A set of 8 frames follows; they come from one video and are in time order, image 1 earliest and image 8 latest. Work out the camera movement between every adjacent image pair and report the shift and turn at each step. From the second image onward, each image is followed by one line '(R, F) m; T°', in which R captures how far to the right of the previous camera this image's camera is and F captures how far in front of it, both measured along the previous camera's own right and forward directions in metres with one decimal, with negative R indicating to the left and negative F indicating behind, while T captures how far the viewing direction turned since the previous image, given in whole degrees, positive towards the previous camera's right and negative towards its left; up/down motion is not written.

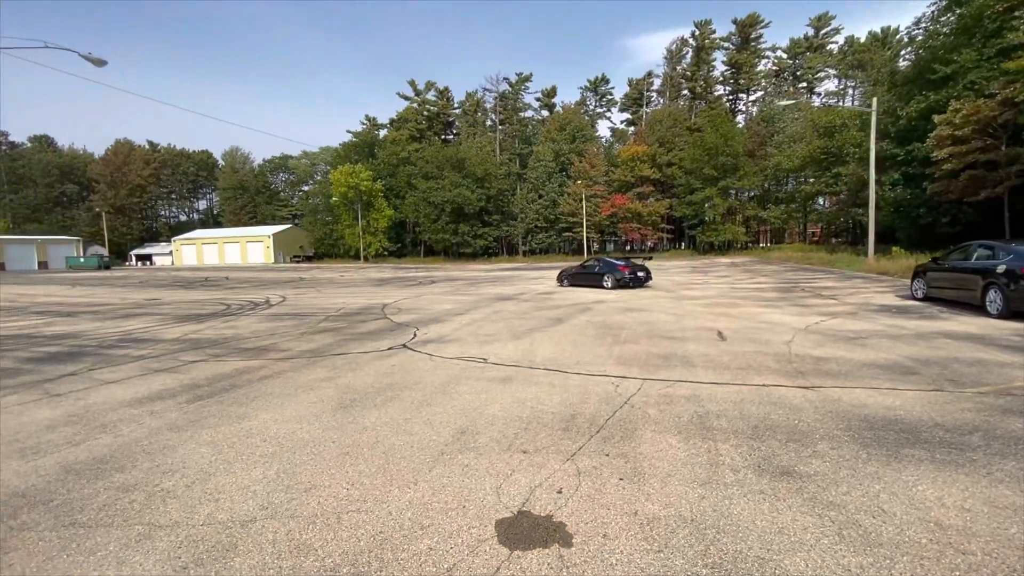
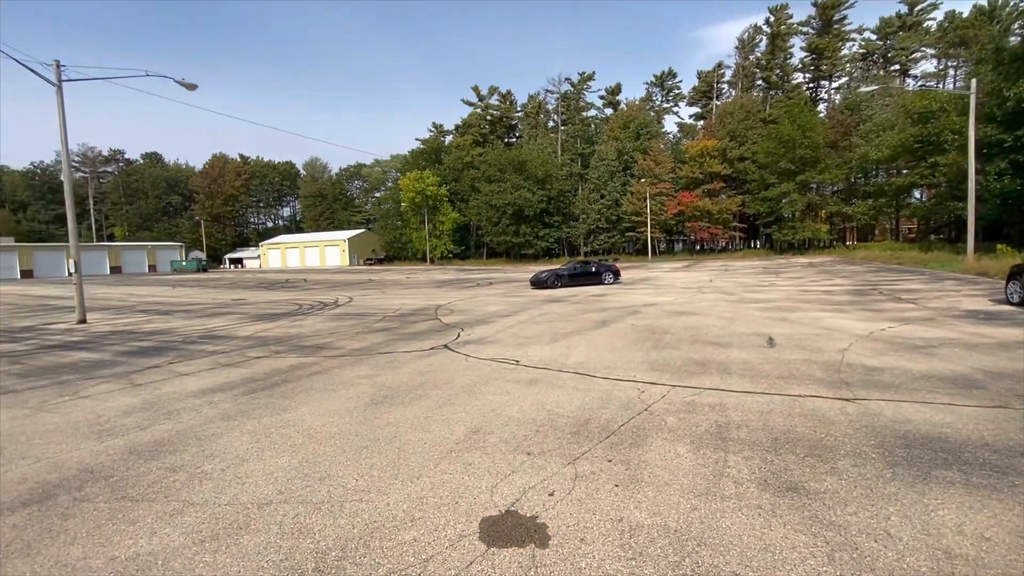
(+0.6, -0.1) m; -8°
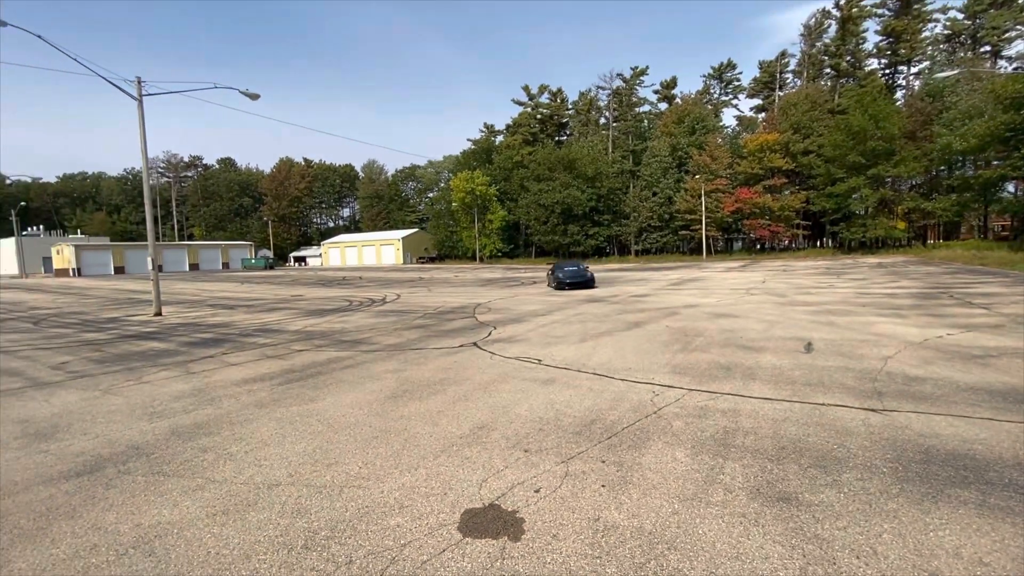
(+0.5, -0.1) m; -6°
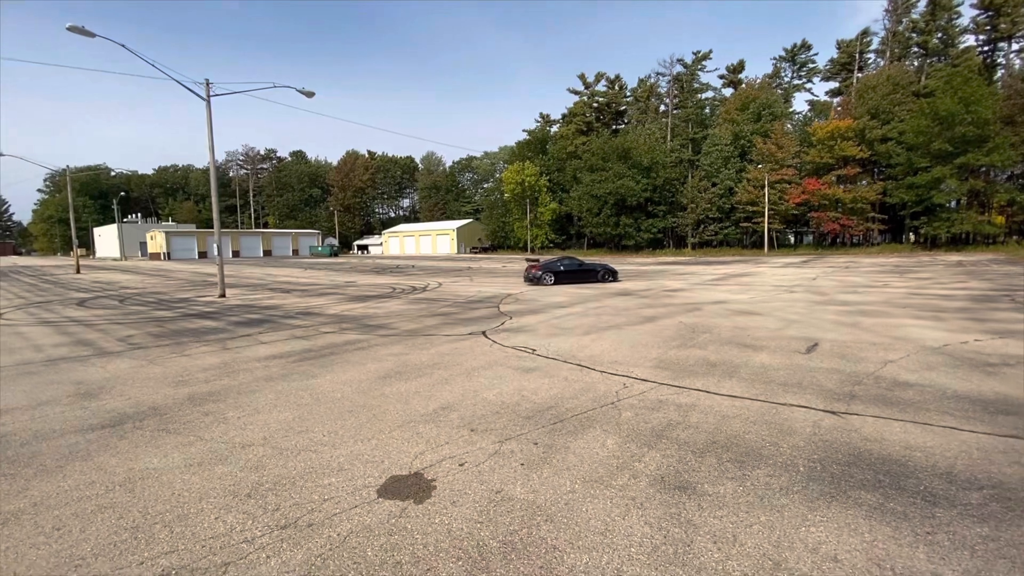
(+1.1, -0.3) m; -7°
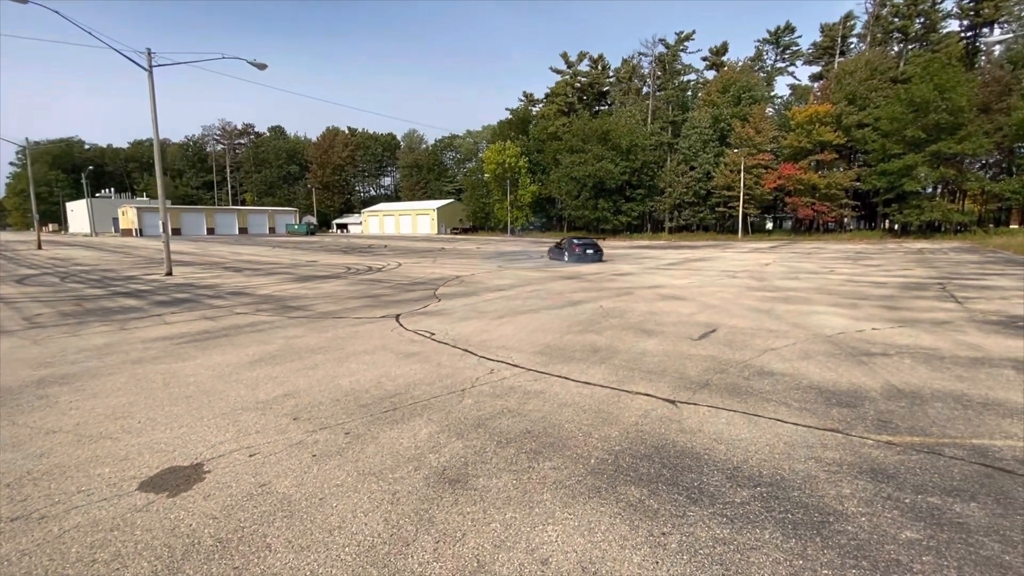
(+1.6, +0.2) m; +1°
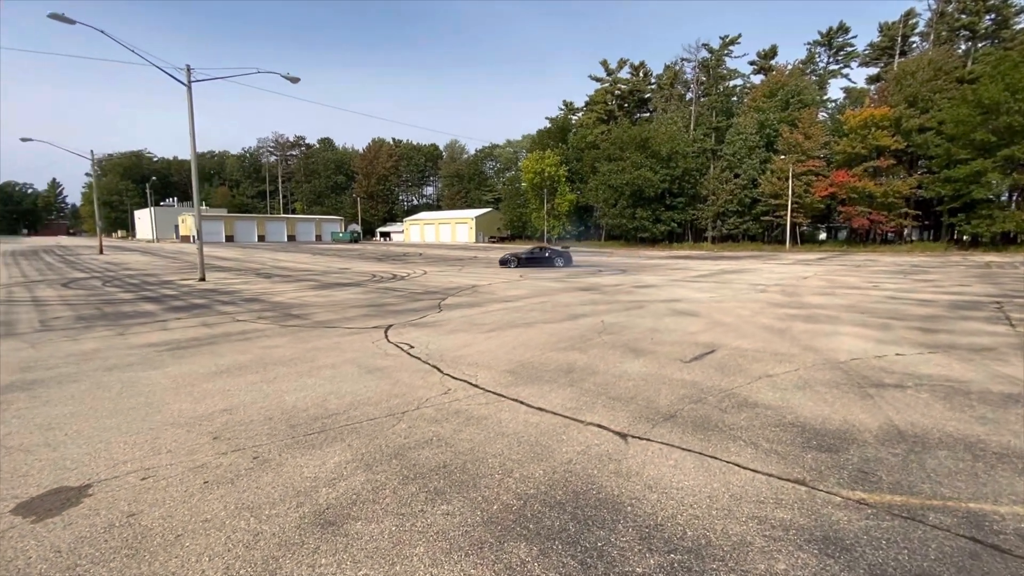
(+1.0, +0.5) m; -5°
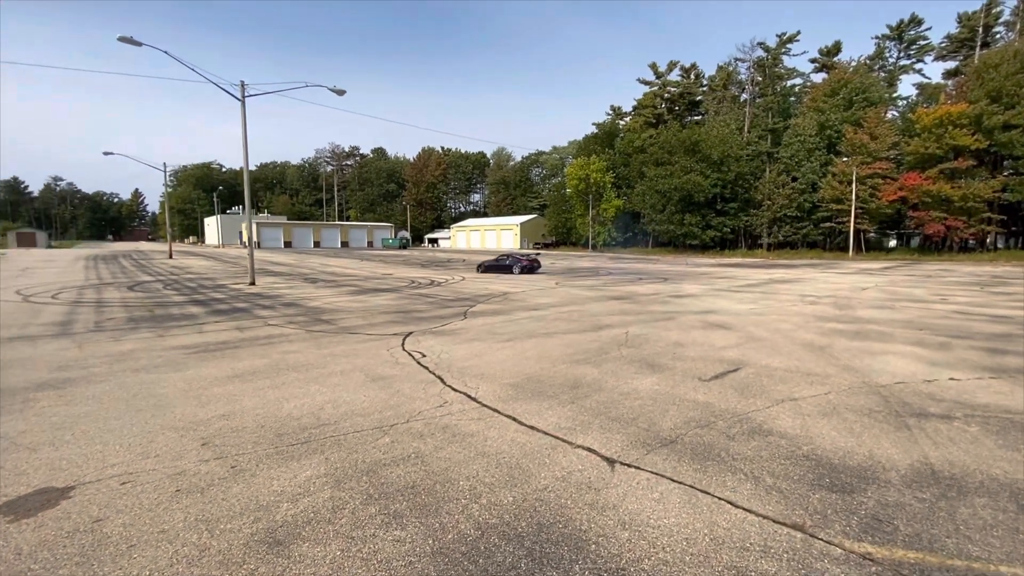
(+0.6, +0.2) m; -6°
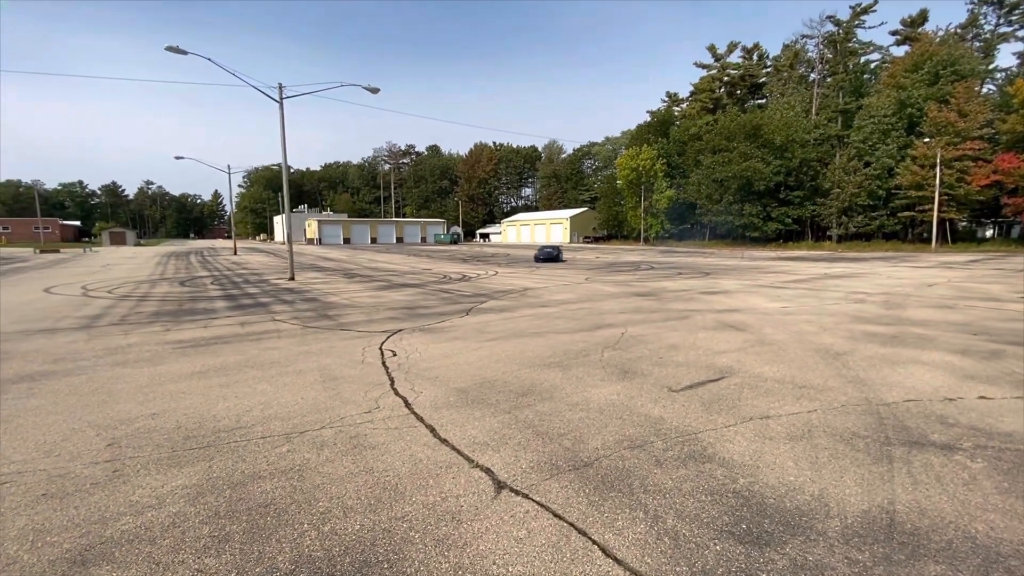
(+1.3, +0.6) m; -7°
